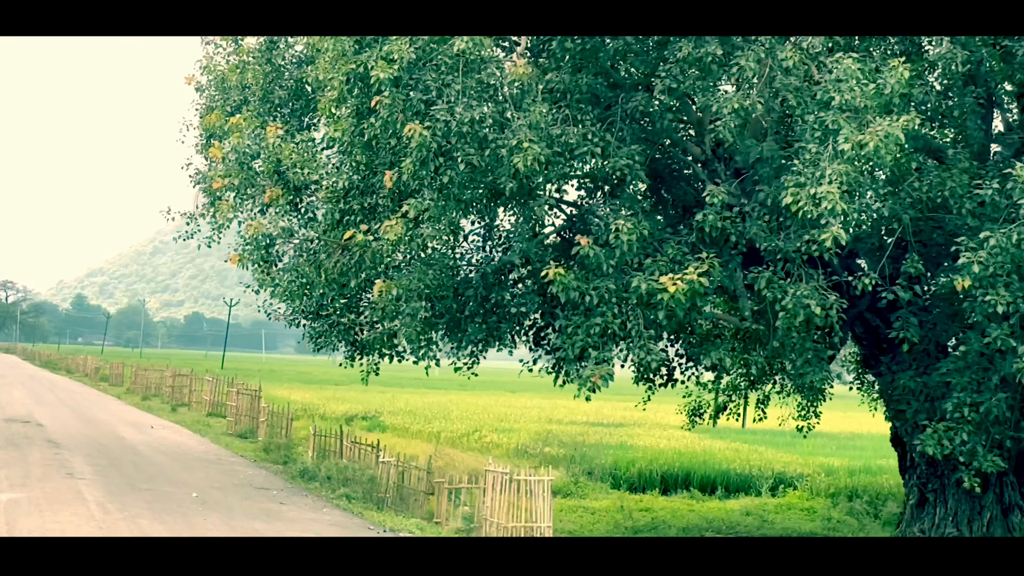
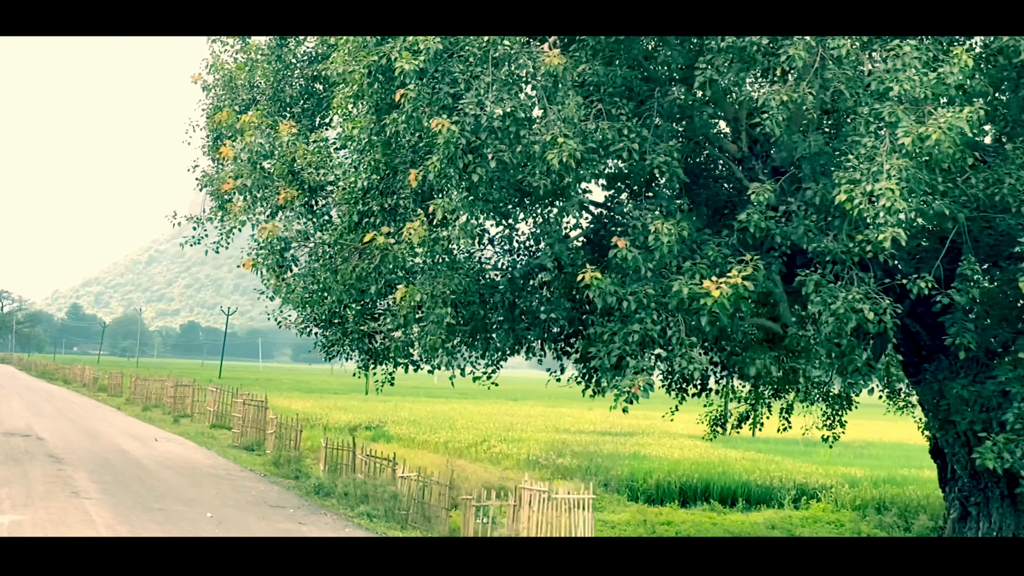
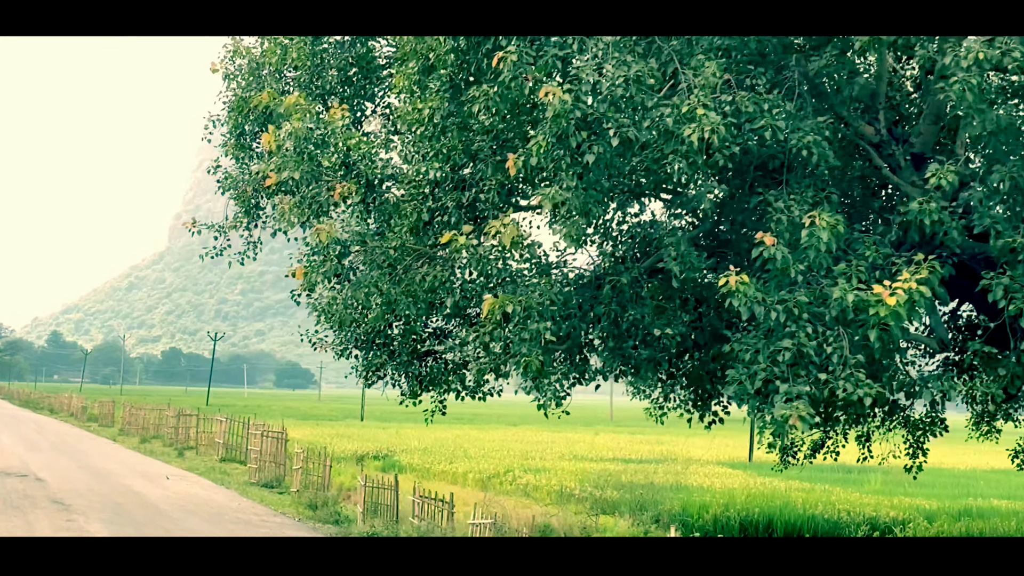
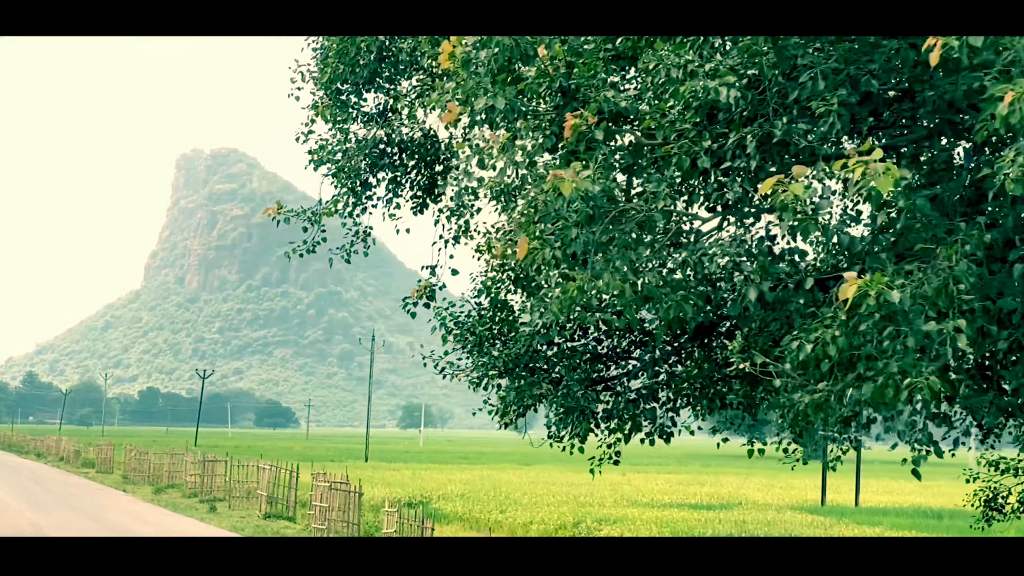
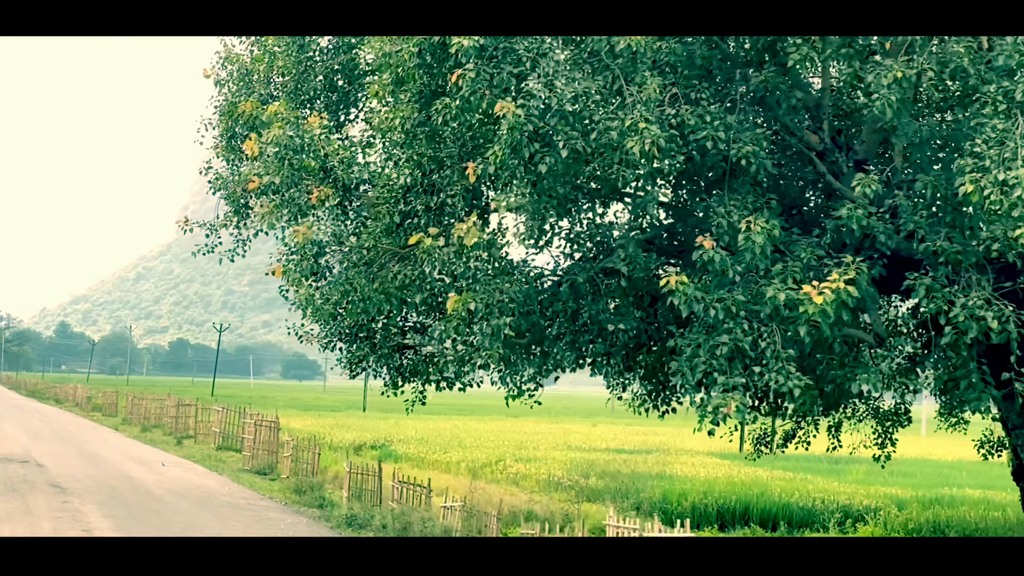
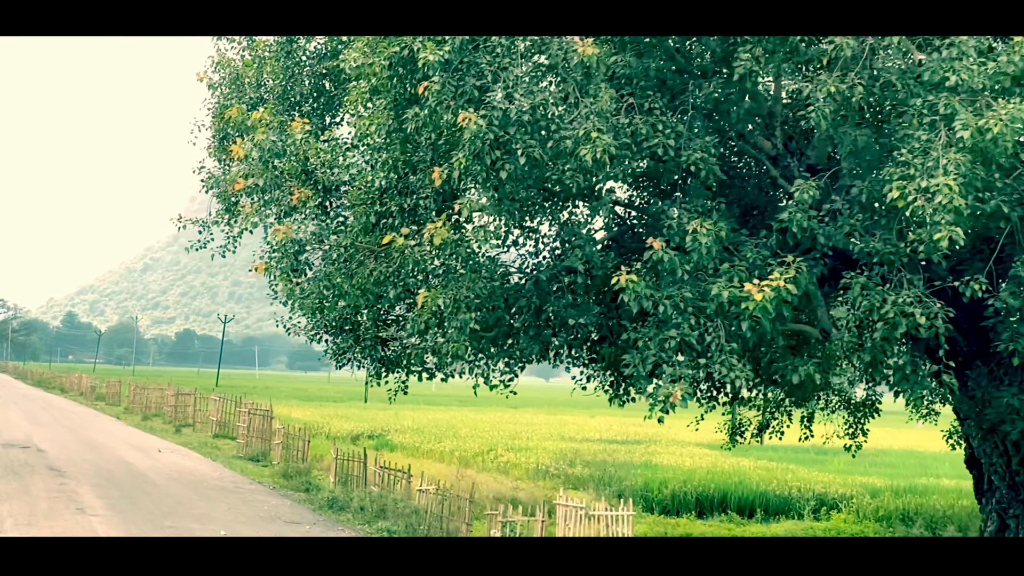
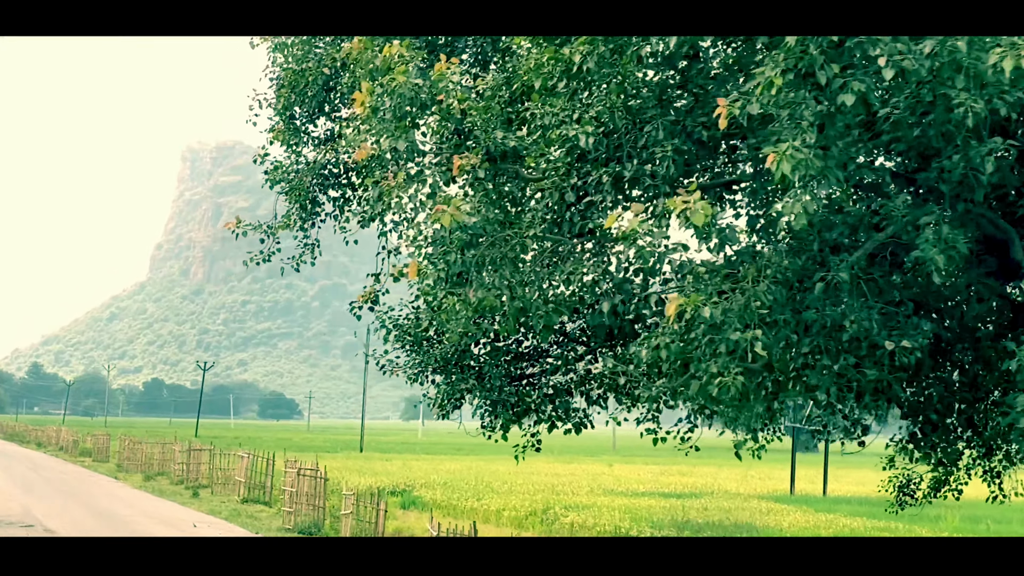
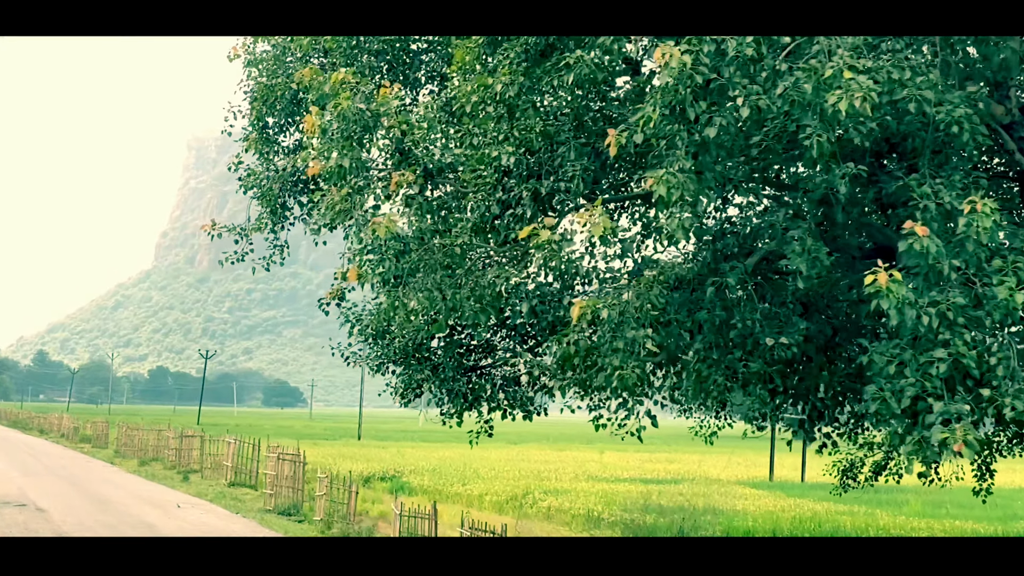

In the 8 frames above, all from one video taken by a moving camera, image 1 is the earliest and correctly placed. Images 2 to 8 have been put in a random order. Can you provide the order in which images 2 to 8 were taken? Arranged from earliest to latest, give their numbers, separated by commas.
2, 6, 5, 3, 8, 7, 4
